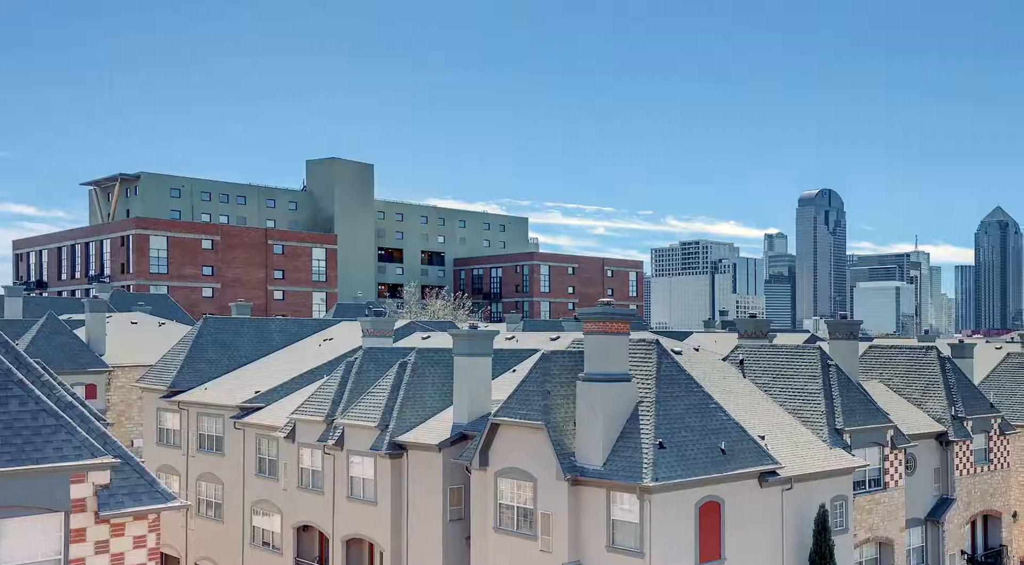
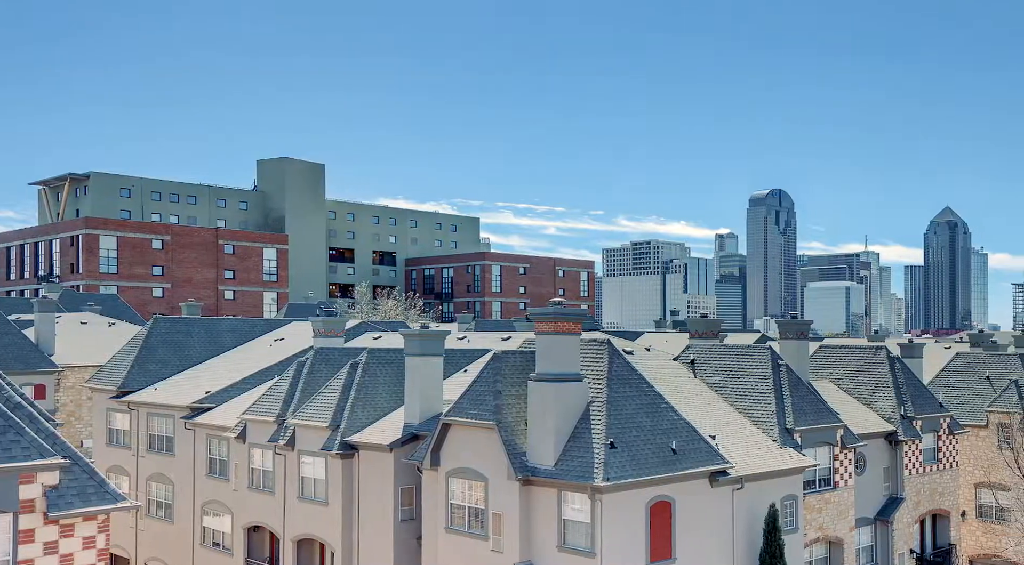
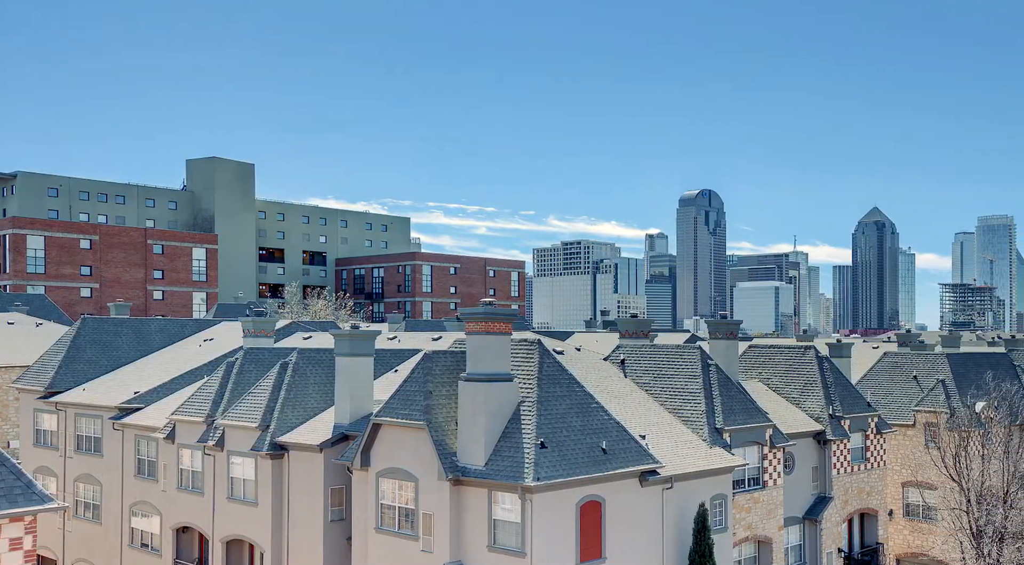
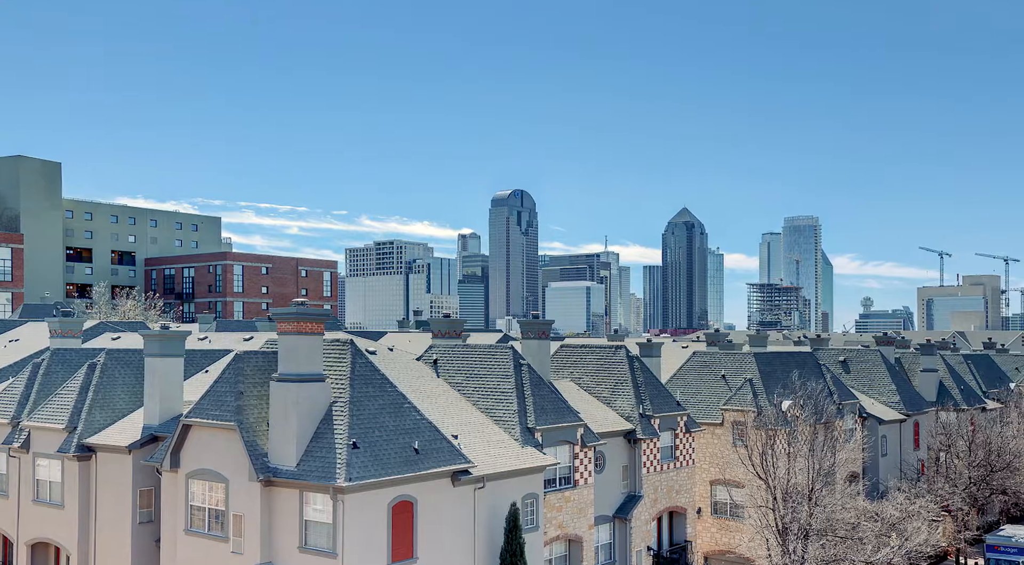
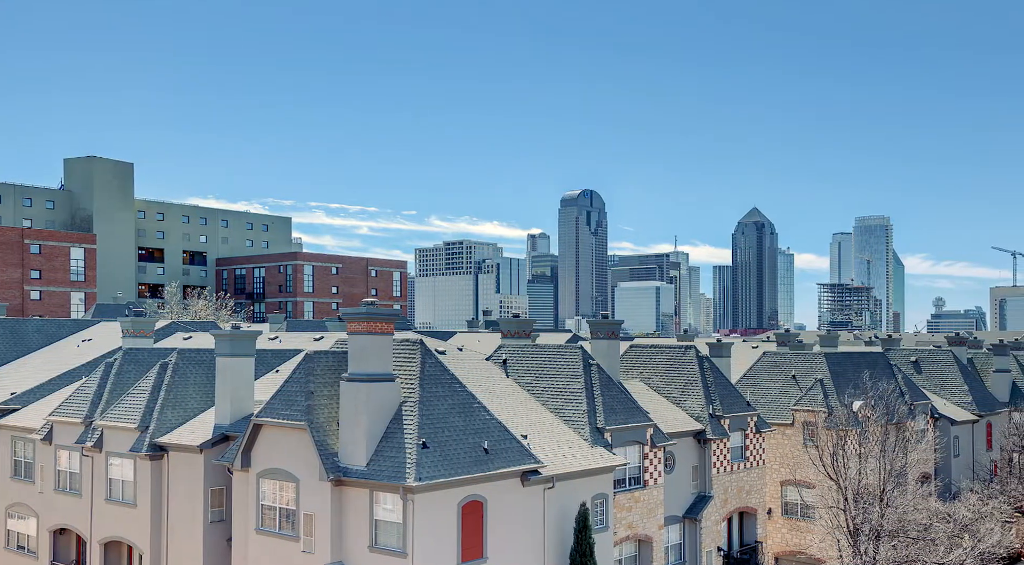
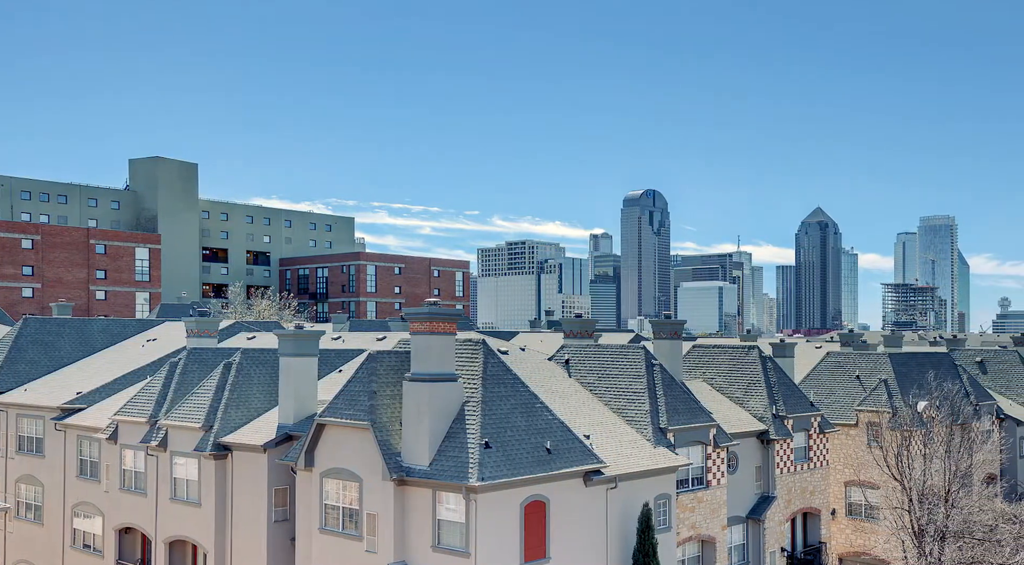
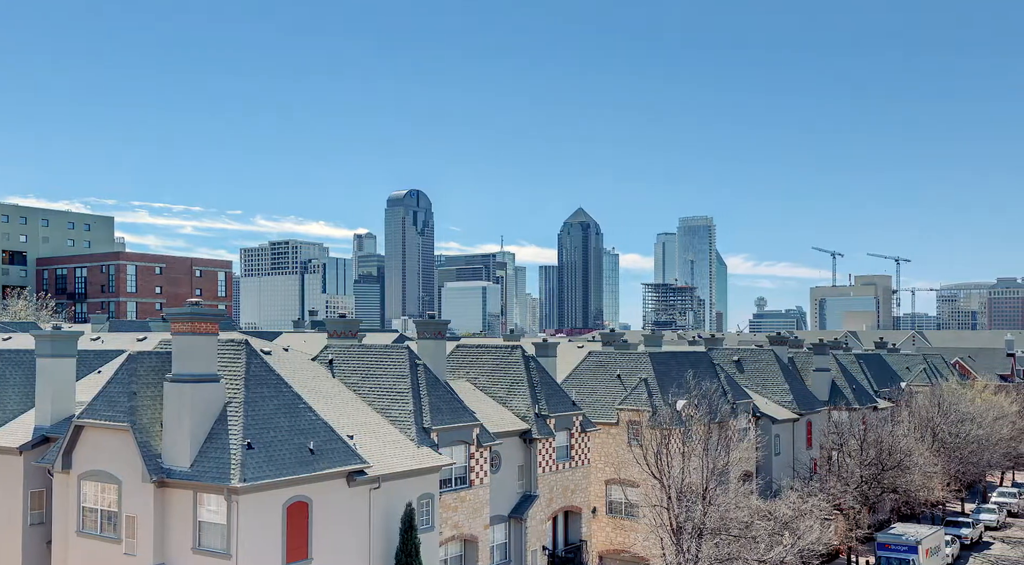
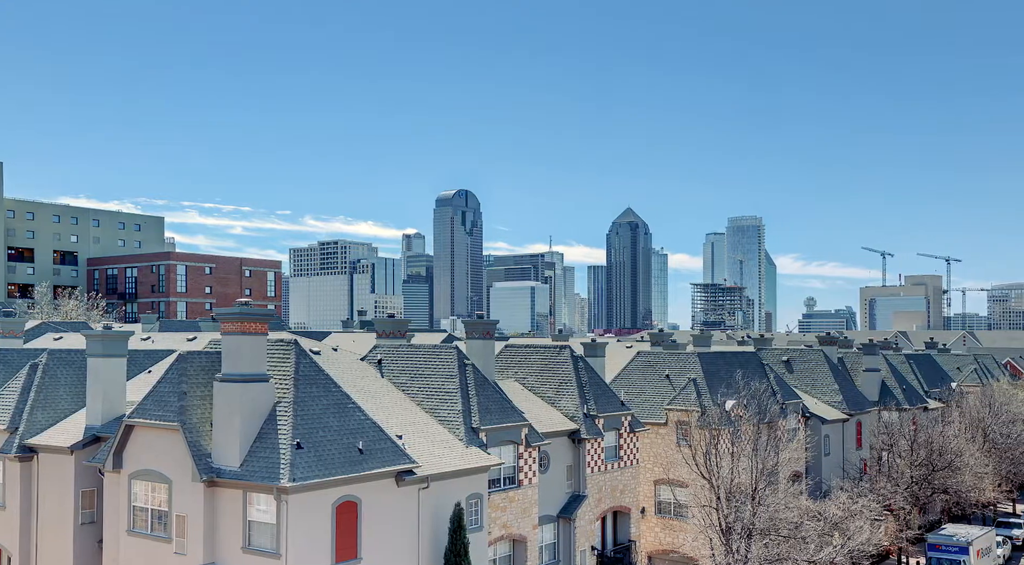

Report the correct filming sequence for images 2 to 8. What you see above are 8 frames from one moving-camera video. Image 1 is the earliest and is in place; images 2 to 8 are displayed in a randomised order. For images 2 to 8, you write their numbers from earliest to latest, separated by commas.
2, 3, 6, 5, 4, 8, 7
